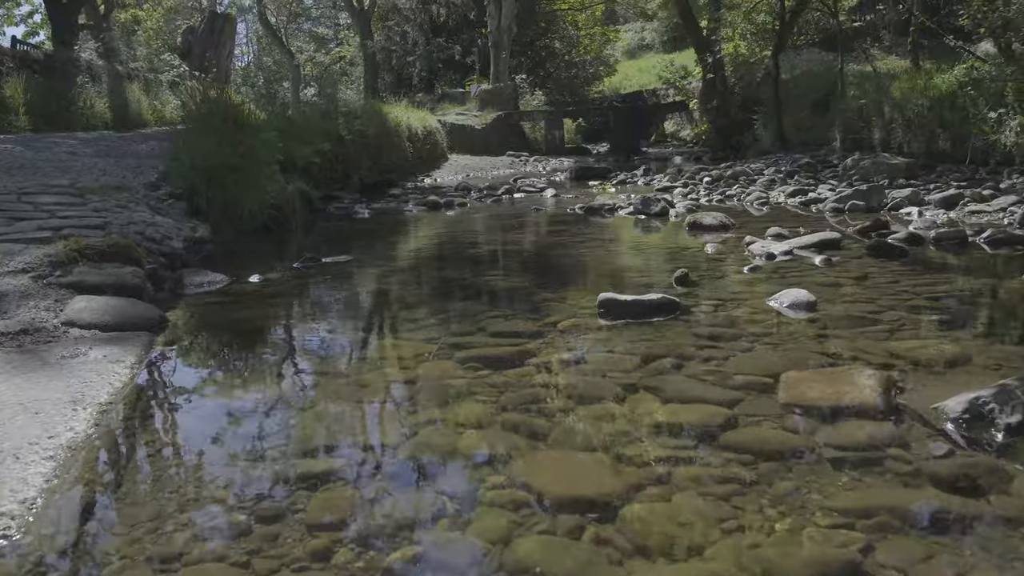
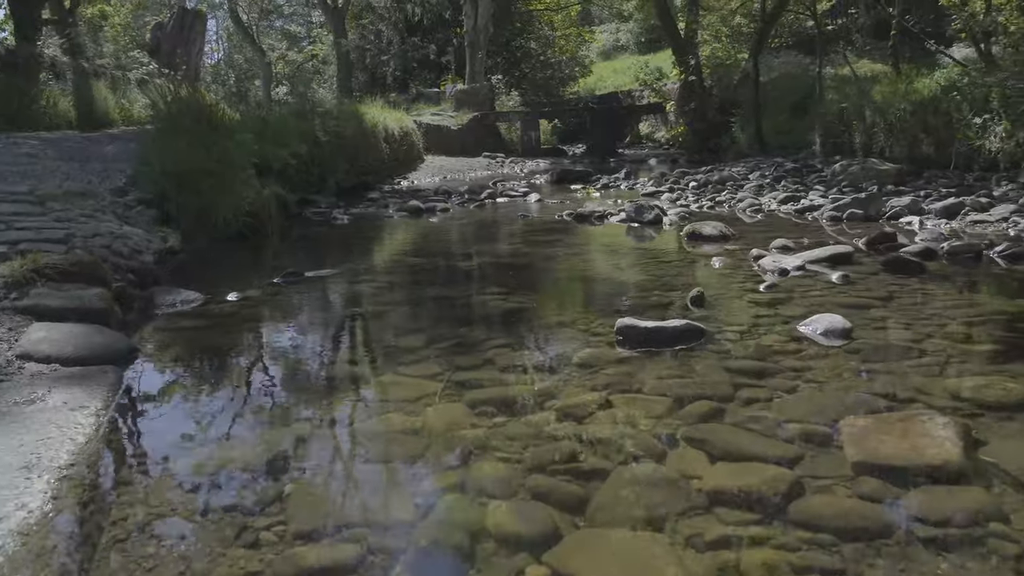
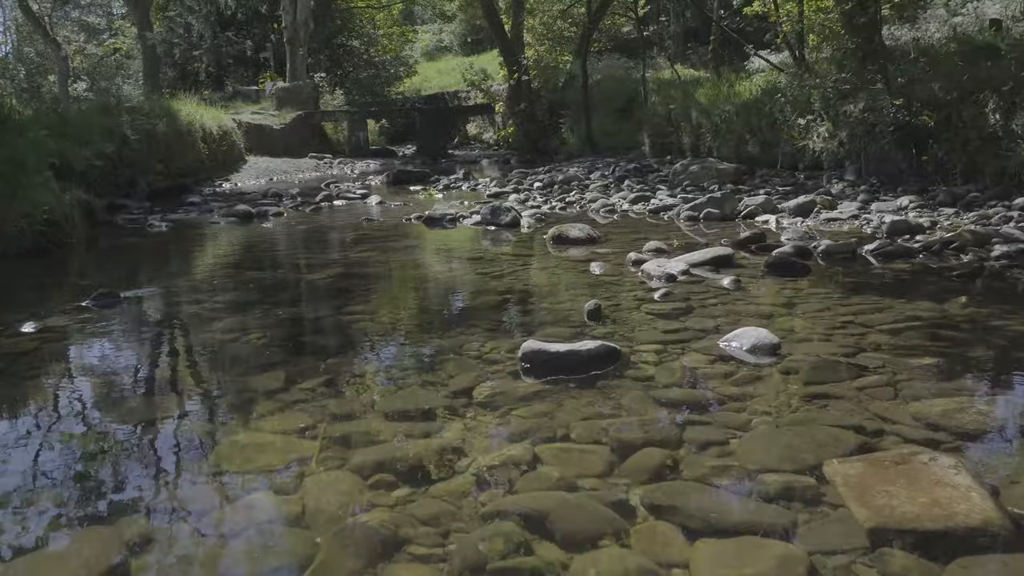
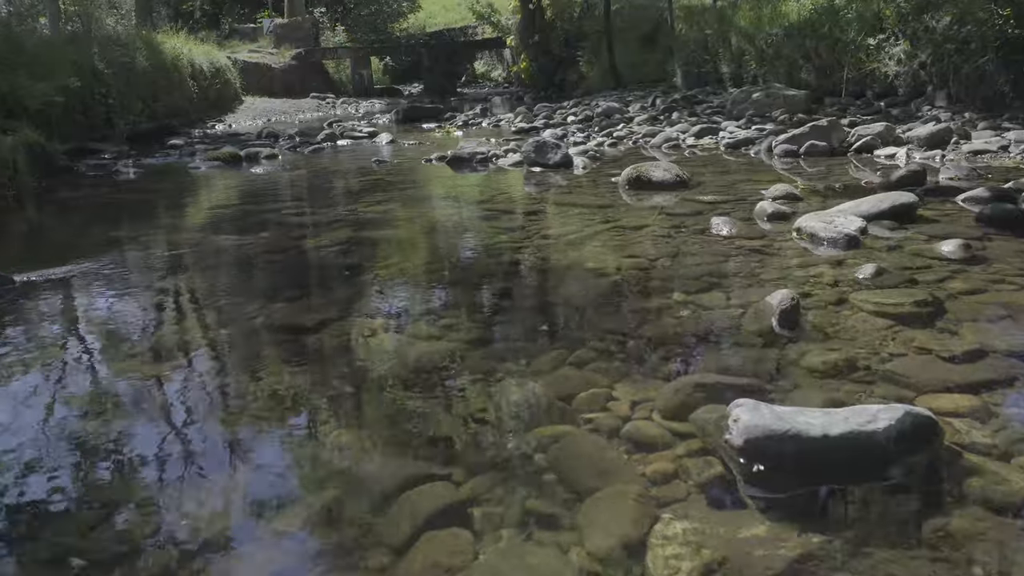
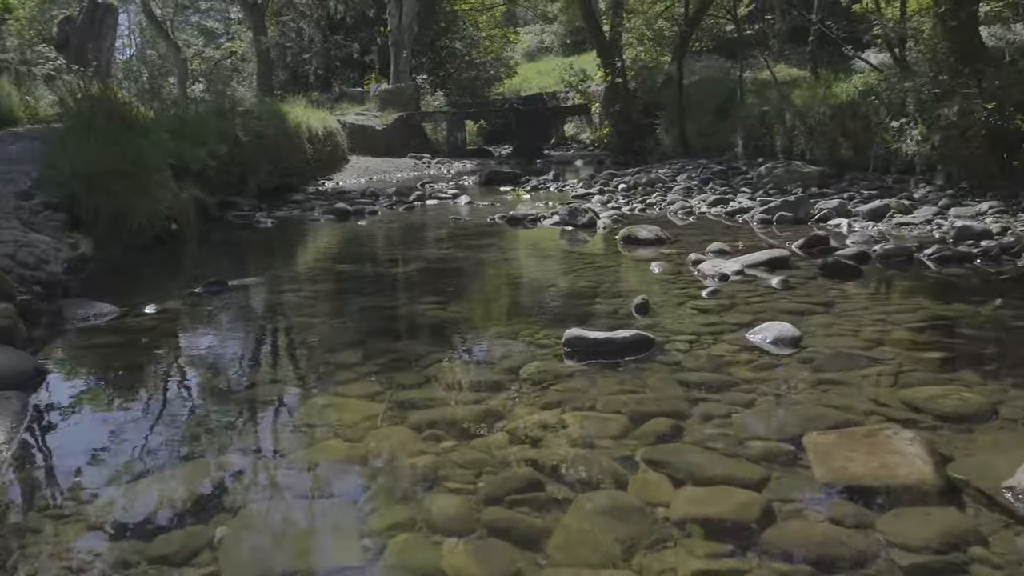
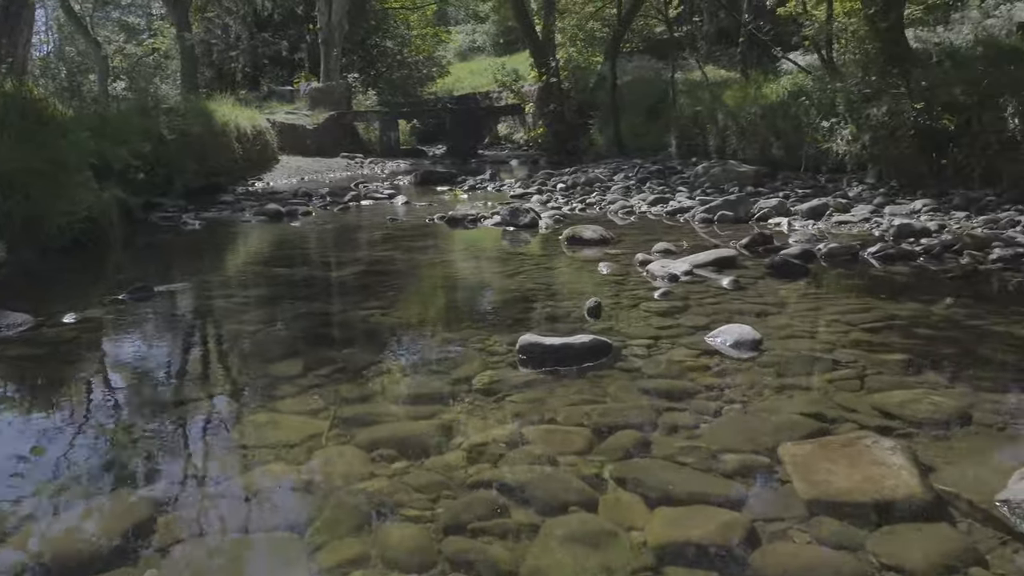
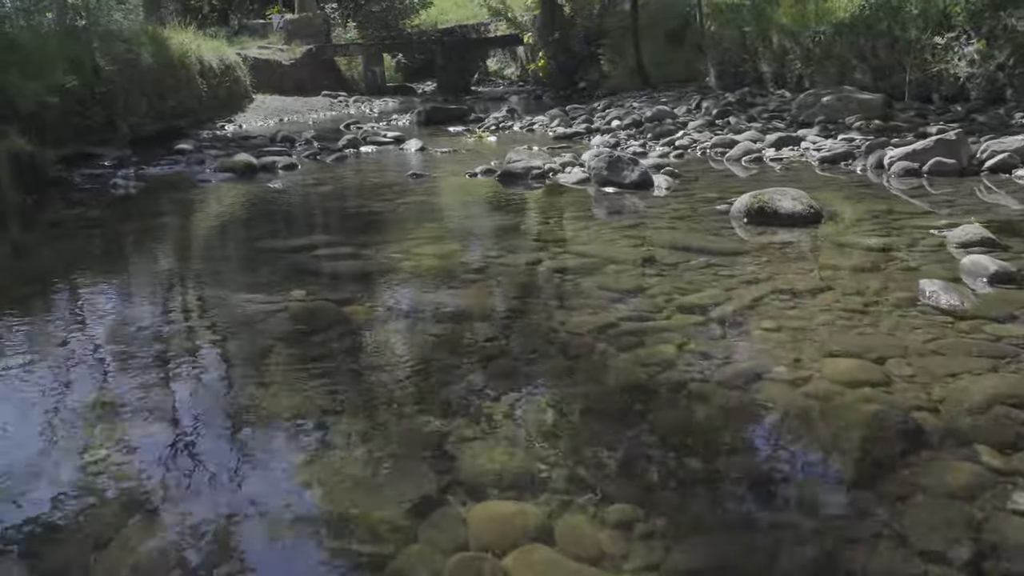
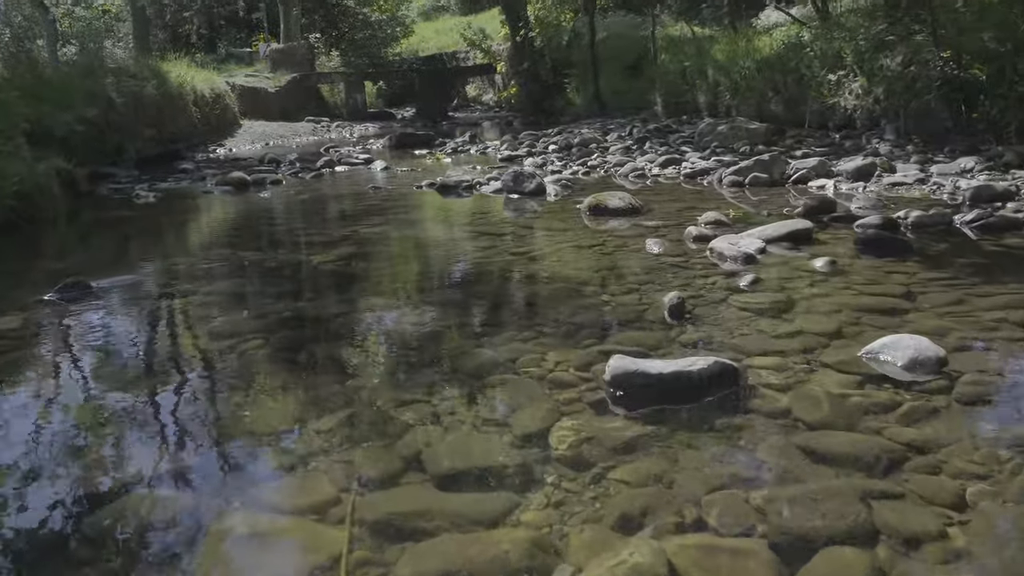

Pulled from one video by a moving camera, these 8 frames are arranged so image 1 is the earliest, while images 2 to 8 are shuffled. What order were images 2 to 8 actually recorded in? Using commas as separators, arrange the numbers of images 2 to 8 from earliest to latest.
2, 5, 6, 3, 8, 4, 7
